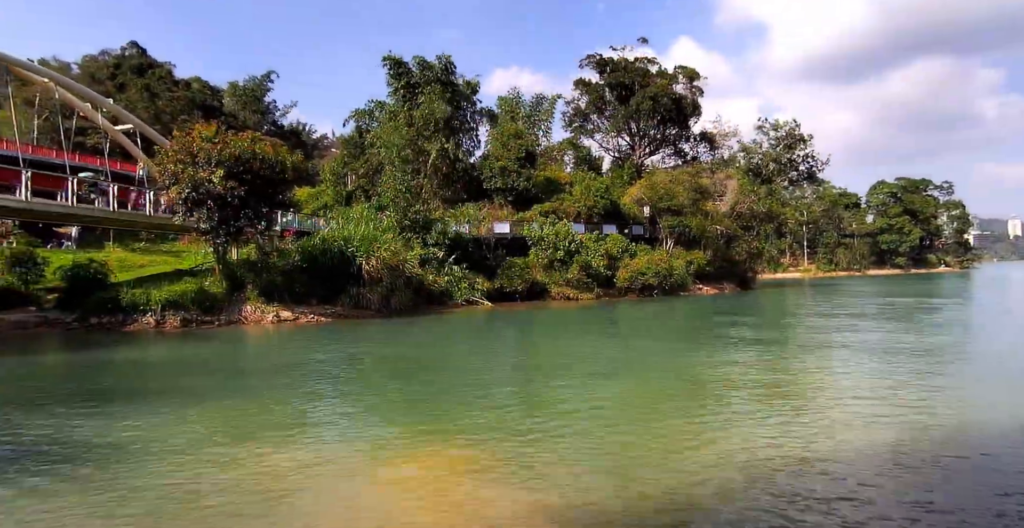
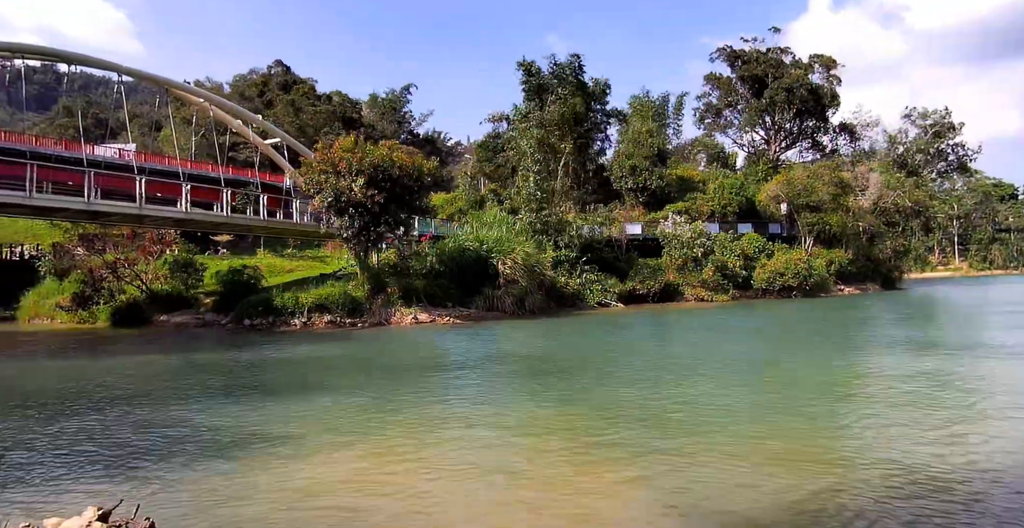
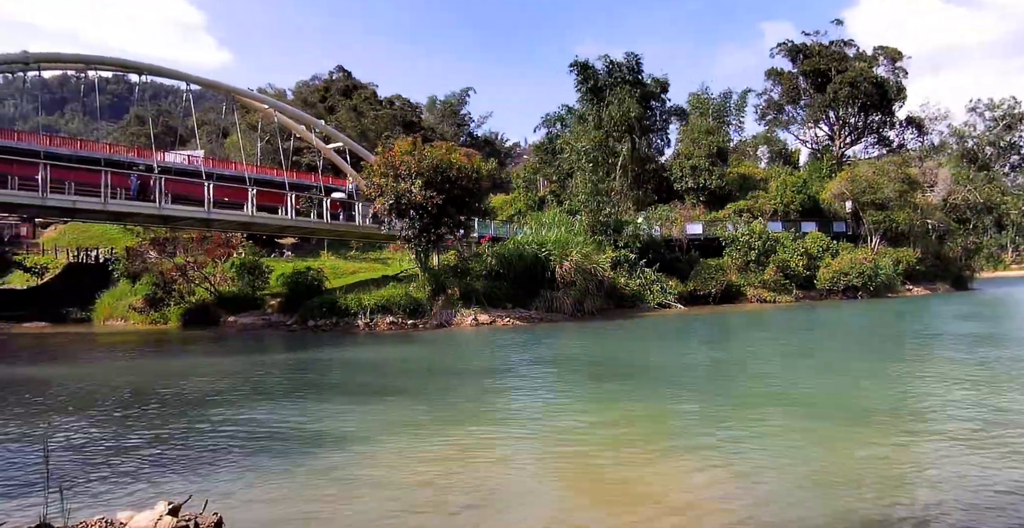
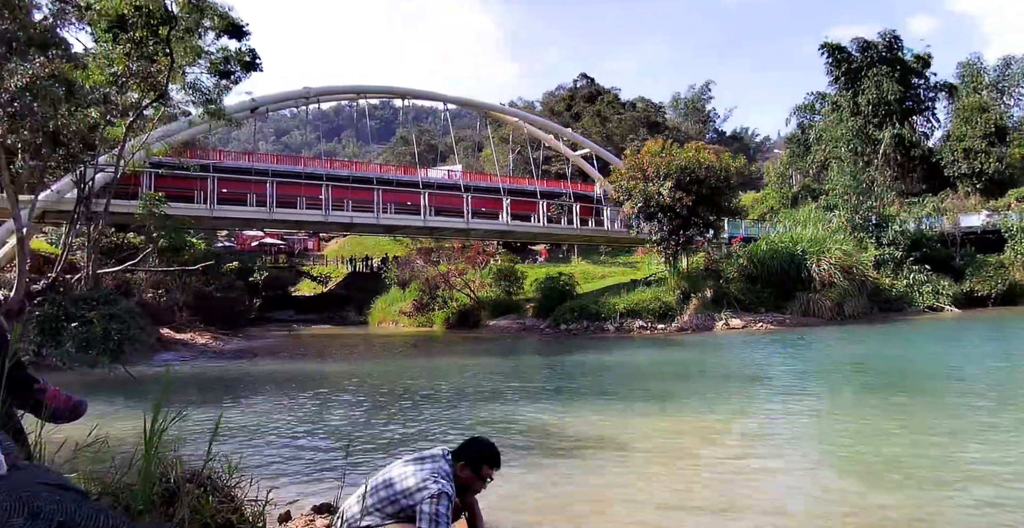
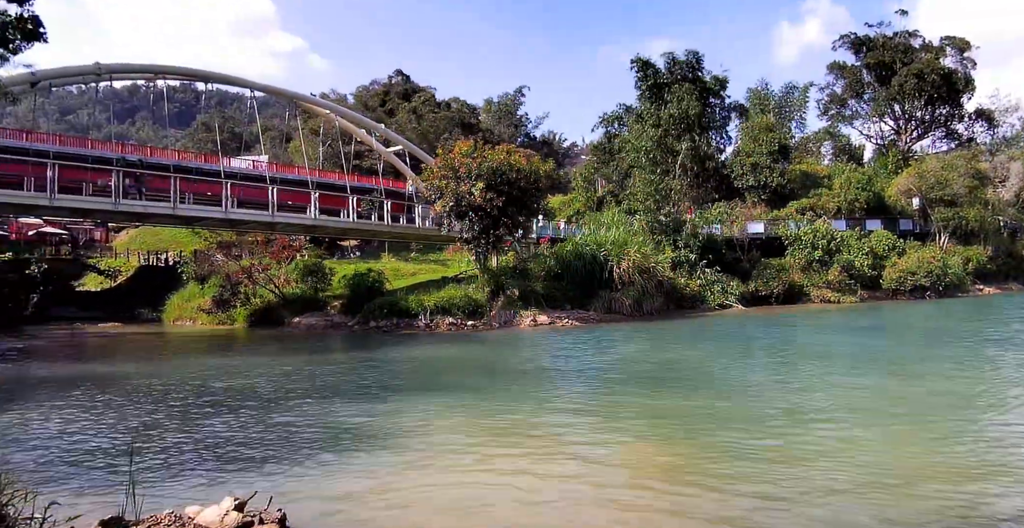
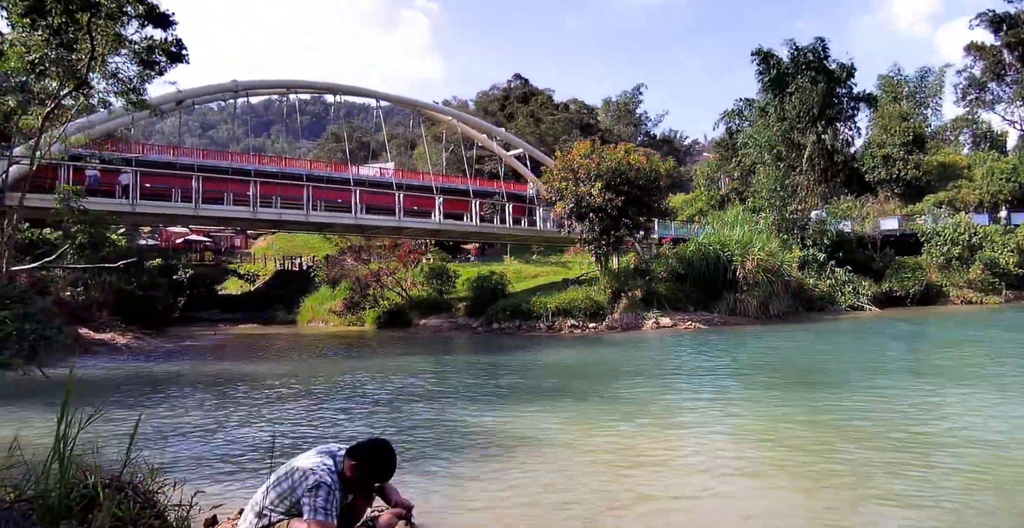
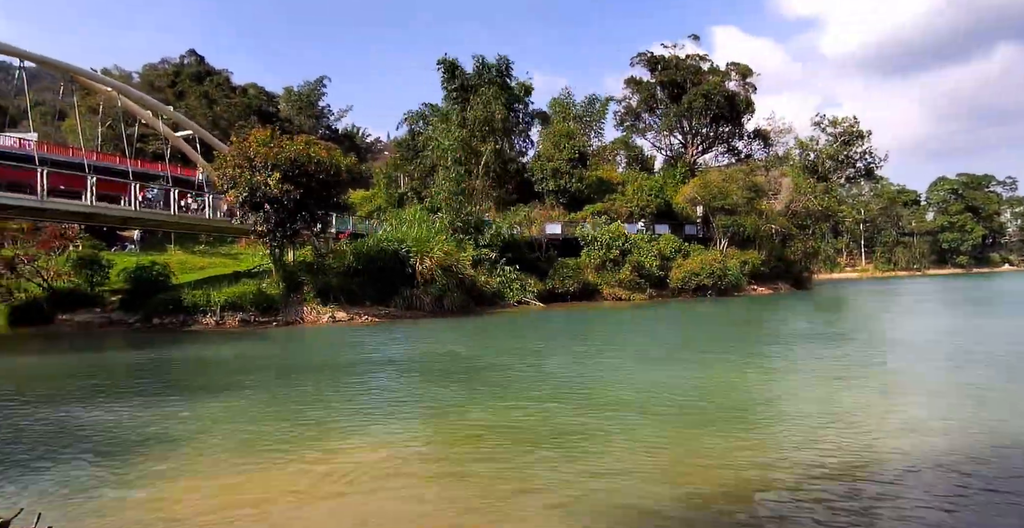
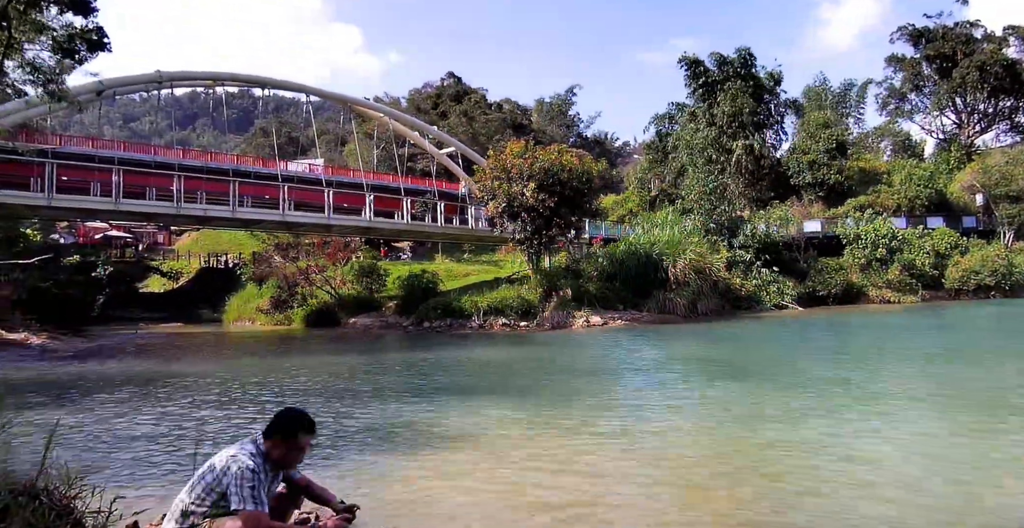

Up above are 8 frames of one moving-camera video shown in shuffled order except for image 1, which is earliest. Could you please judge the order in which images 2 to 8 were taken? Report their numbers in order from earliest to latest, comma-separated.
7, 2, 3, 5, 8, 6, 4
